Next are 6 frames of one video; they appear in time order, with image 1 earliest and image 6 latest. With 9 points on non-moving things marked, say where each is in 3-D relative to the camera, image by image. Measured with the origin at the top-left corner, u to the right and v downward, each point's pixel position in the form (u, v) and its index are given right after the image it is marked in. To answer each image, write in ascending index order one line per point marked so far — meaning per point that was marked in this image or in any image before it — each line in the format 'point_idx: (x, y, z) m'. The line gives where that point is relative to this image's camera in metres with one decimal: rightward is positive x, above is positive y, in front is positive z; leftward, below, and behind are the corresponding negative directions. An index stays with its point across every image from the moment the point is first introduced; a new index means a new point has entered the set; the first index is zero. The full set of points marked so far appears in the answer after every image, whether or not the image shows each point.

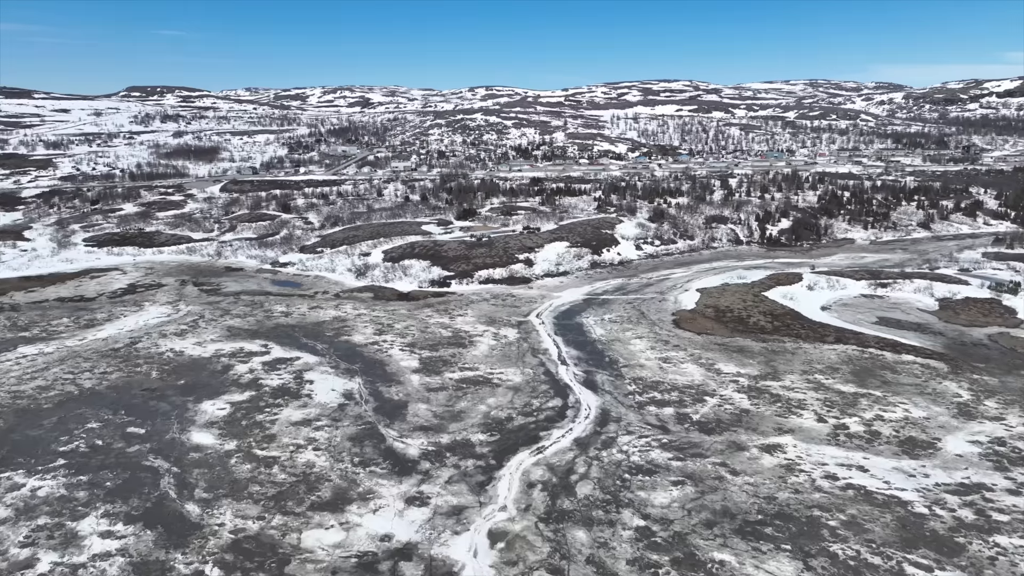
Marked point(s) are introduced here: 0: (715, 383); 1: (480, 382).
0: (+5.5, -2.6, +18.9) m
1: (-0.9, -2.6, +19.2) m
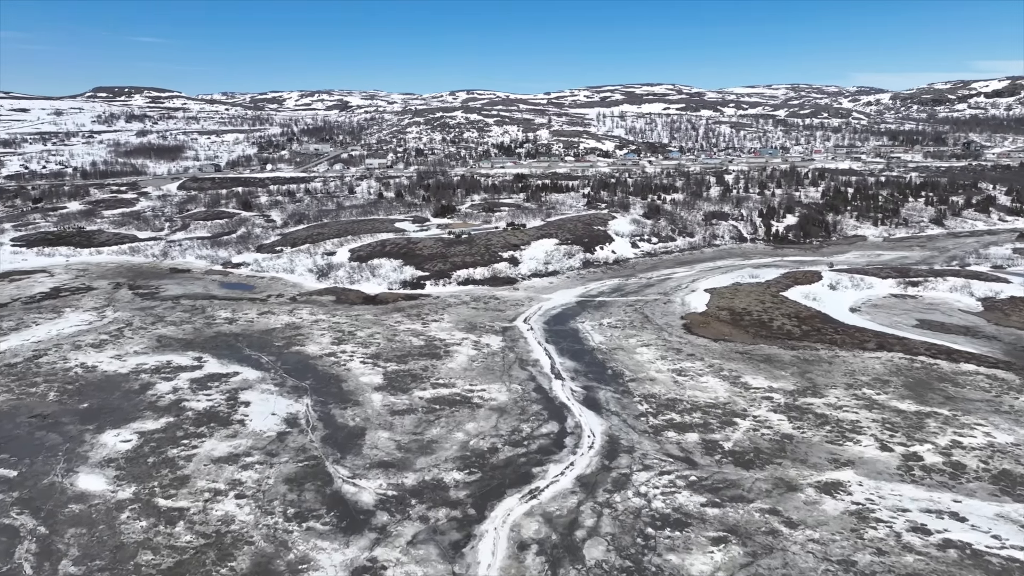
0: (+5.1, -2.5, +15.5) m
1: (-1.2, -2.5, +15.7) m
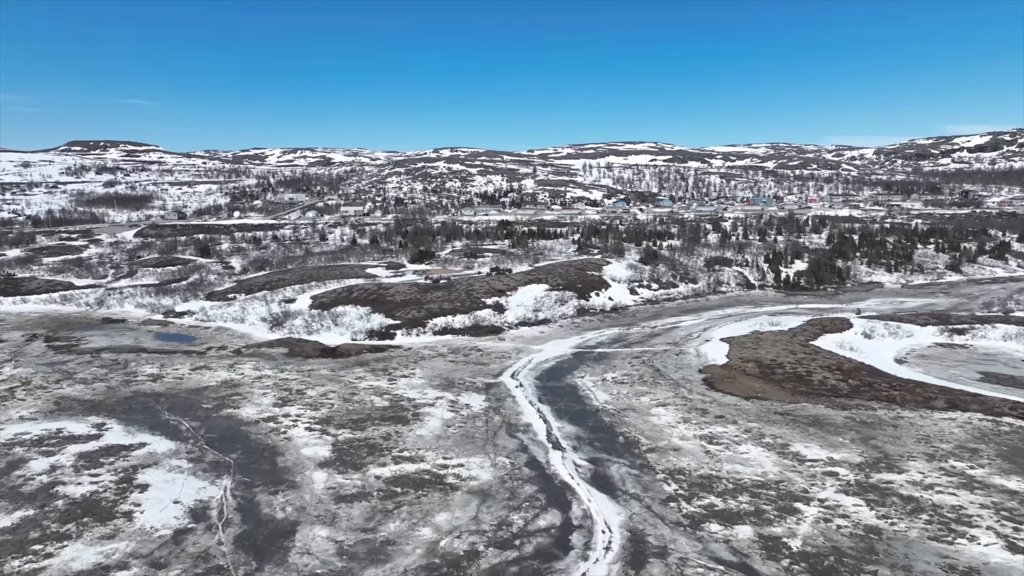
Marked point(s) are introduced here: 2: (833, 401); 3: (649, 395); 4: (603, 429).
0: (+4.9, -3.2, +11.8) m
1: (-1.5, -3.3, +11.9) m
2: (+7.1, -2.5, +15.5) m
3: (+3.2, -2.5, +16.3) m
4: (+1.9, -2.9, +14.5) m
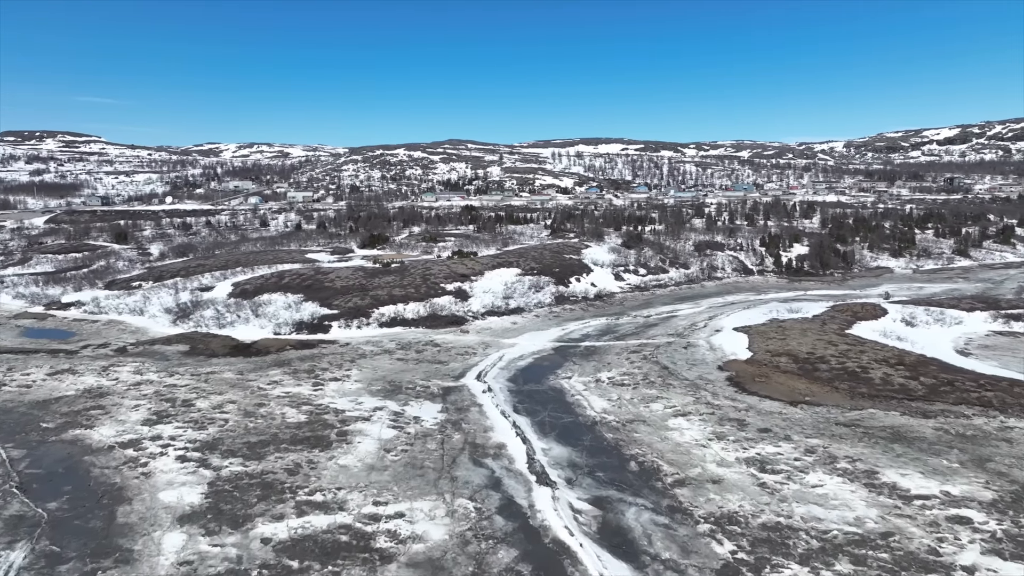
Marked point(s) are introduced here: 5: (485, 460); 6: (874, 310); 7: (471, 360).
0: (+4.5, -2.7, +7.8) m
1: (-1.8, -2.8, +7.5) m
2: (+6.5, -1.9, +11.5) m
3: (+2.6, -2.0, +12.2) m
4: (+1.4, -2.4, +10.3) m
5: (-0.4, -2.4, +10.1) m
6: (+9.7, -0.6, +18.7) m
7: (-0.9, -1.6, +15.7) m
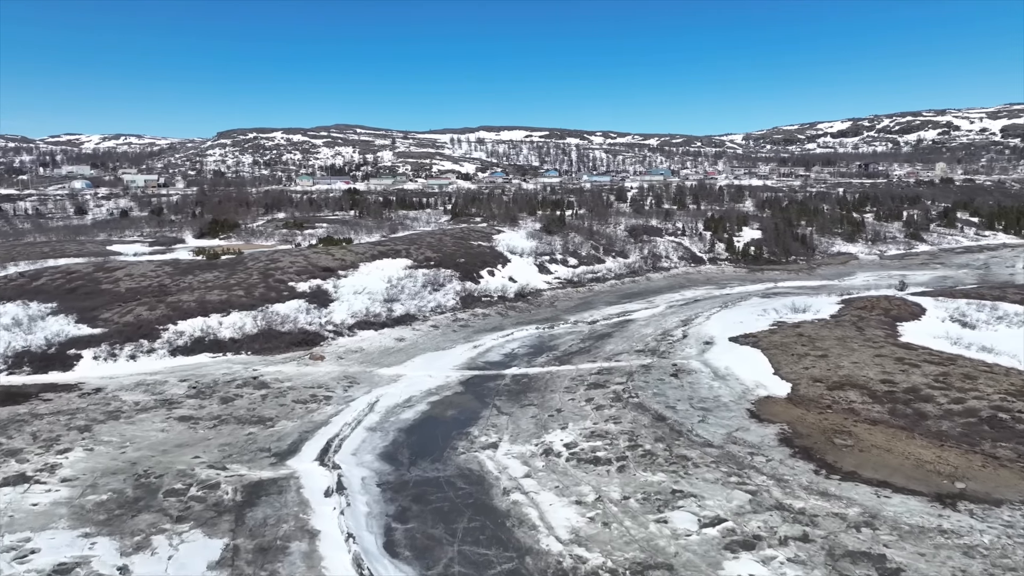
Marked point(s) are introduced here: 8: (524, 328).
0: (+4.0, -2.5, +1.9) m
1: (-2.2, -2.8, +0.8) m
2: (+5.5, -1.7, +5.9) m
3: (+1.5, -1.9, +6.0) m
4: (+0.6, -2.3, +4.0) m
5: (-1.1, -2.4, +3.5) m
6: (+7.6, -0.4, +13.4) m
7: (-2.5, -1.6, +9.0) m
8: (+0.2, -0.8, +13.8) m
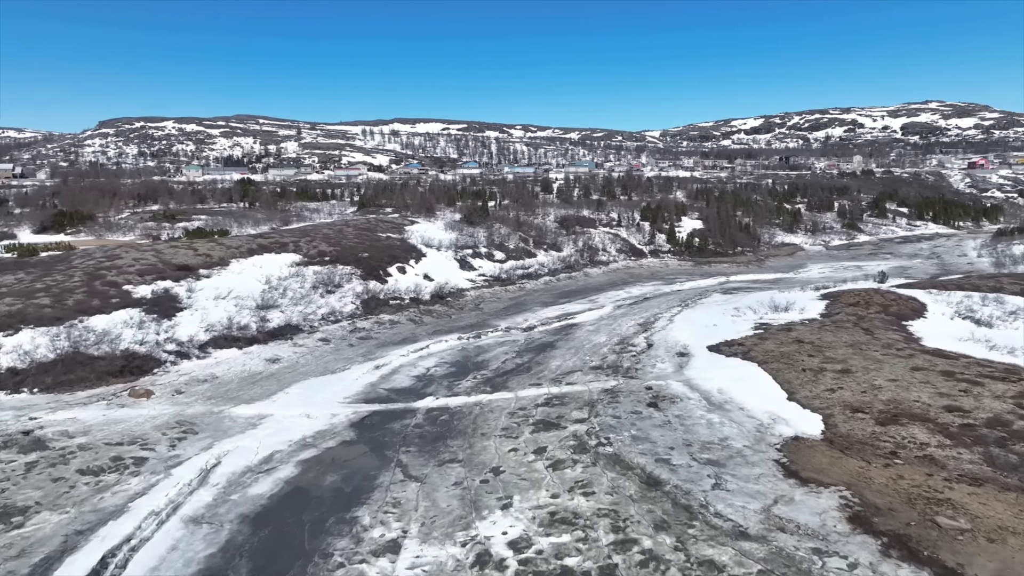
0: (+4.1, -2.4, -0.6) m
1: (-2.0, -2.8, -2.5) m
2: (+5.1, -1.6, +3.5) m
3: (+1.1, -1.8, +3.1) m
4: (+0.4, -2.3, +1.0) m
5: (-1.2, -2.4, +0.3) m
6: (+6.2, -0.2, +11.2) m
7: (-3.2, -1.6, +5.6) m
8: (-1.1, -0.8, +10.8) m
